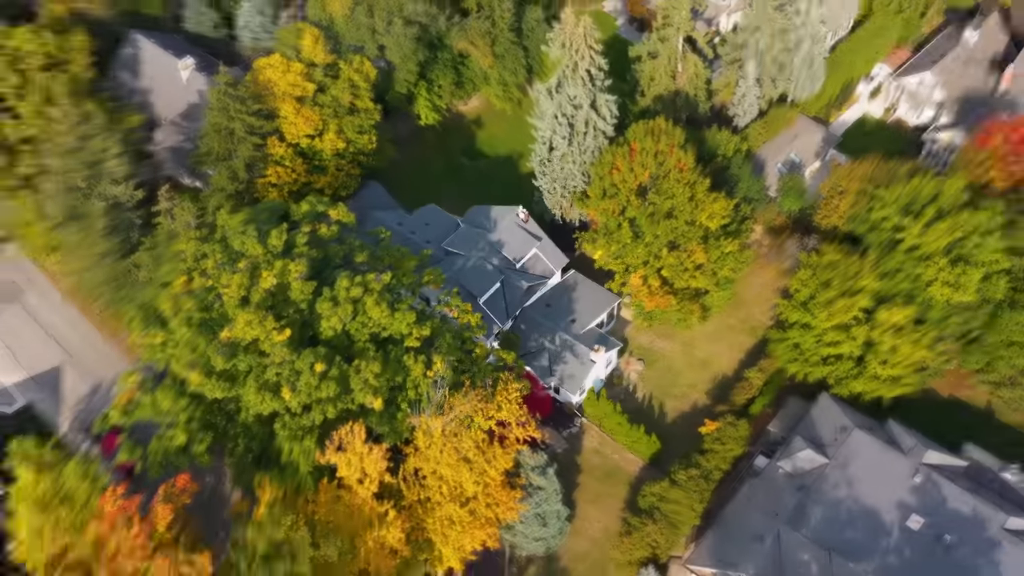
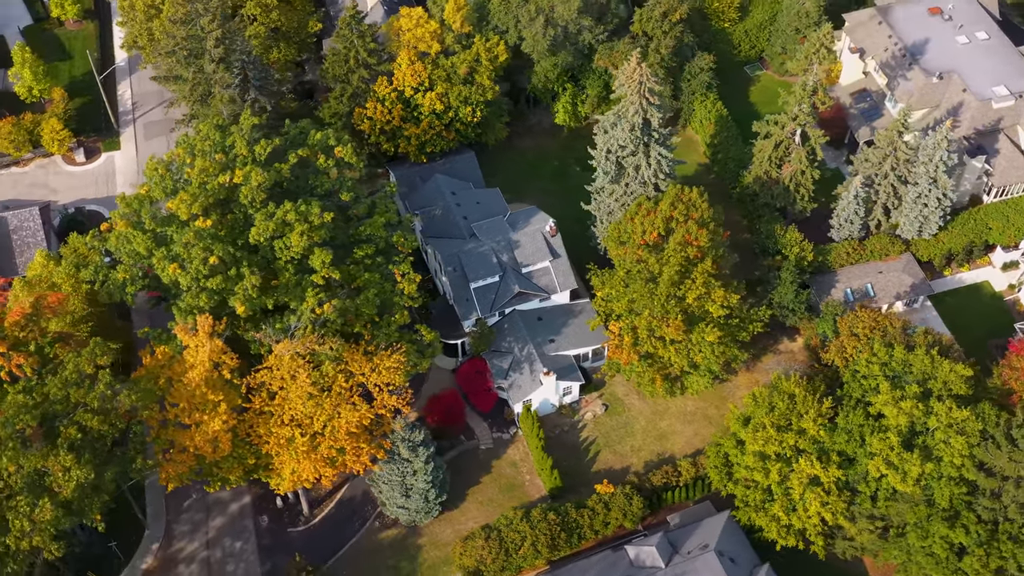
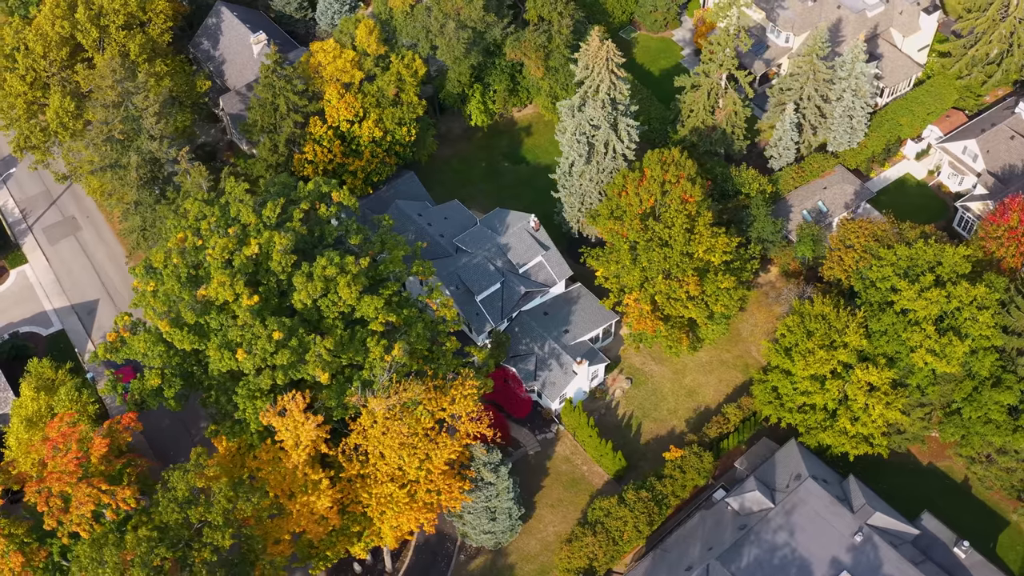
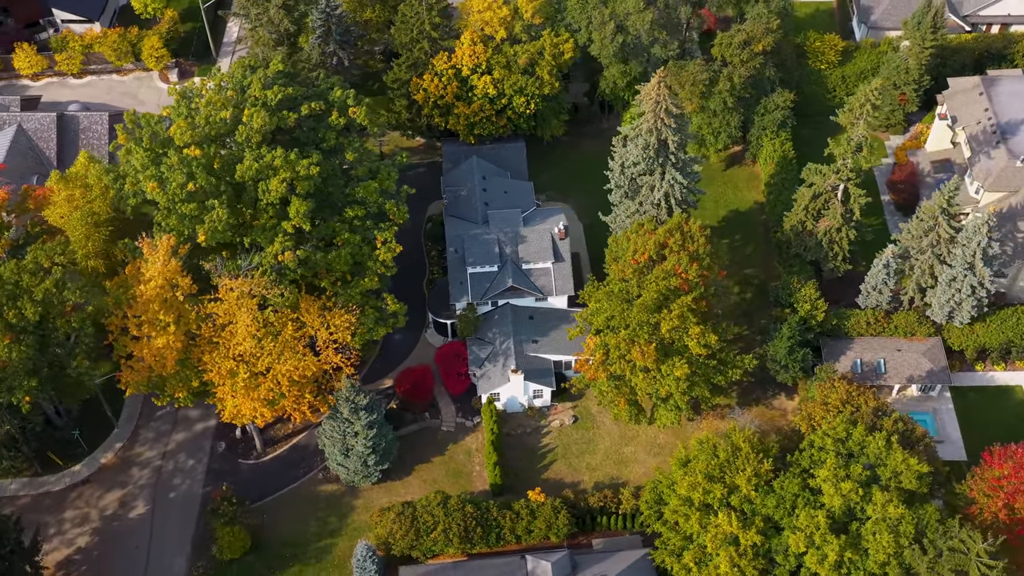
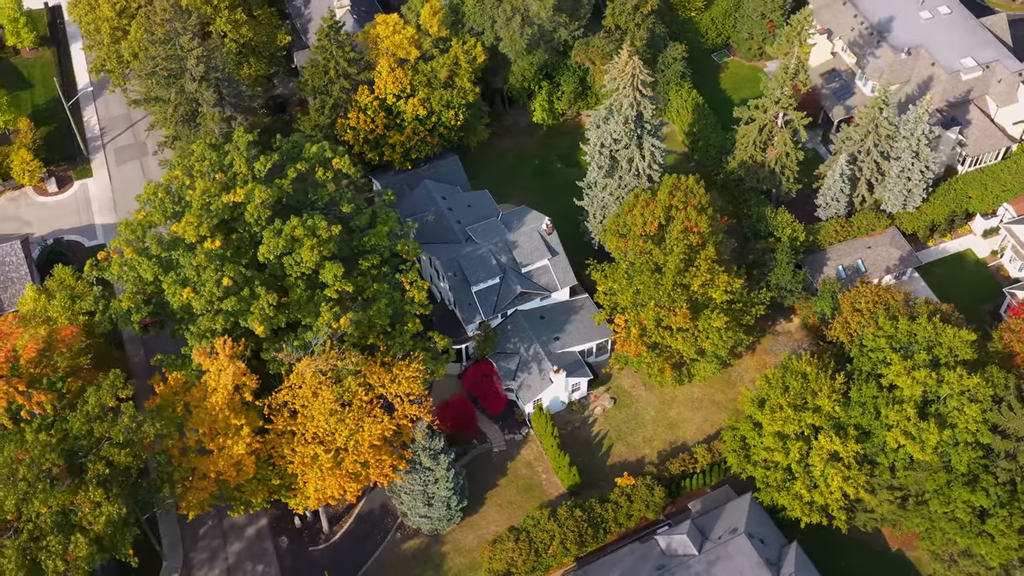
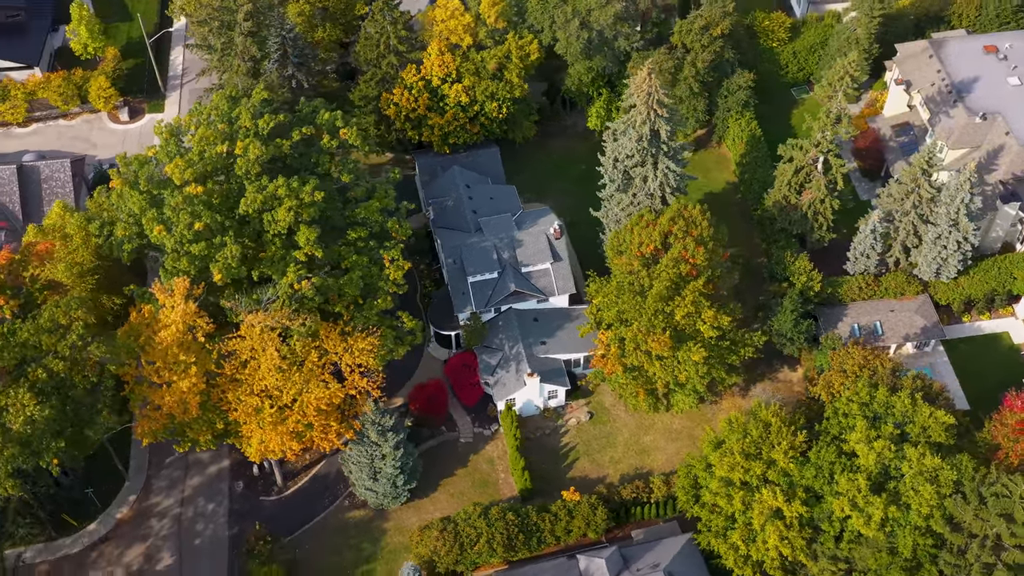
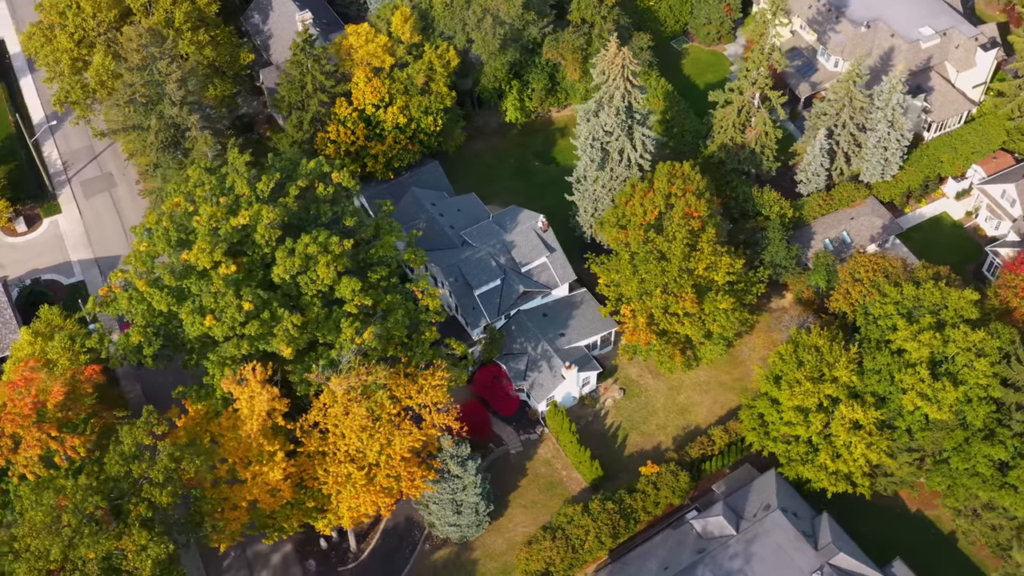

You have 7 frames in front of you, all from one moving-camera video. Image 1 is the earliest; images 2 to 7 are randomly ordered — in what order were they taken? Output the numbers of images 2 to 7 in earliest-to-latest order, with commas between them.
3, 7, 5, 2, 6, 4
